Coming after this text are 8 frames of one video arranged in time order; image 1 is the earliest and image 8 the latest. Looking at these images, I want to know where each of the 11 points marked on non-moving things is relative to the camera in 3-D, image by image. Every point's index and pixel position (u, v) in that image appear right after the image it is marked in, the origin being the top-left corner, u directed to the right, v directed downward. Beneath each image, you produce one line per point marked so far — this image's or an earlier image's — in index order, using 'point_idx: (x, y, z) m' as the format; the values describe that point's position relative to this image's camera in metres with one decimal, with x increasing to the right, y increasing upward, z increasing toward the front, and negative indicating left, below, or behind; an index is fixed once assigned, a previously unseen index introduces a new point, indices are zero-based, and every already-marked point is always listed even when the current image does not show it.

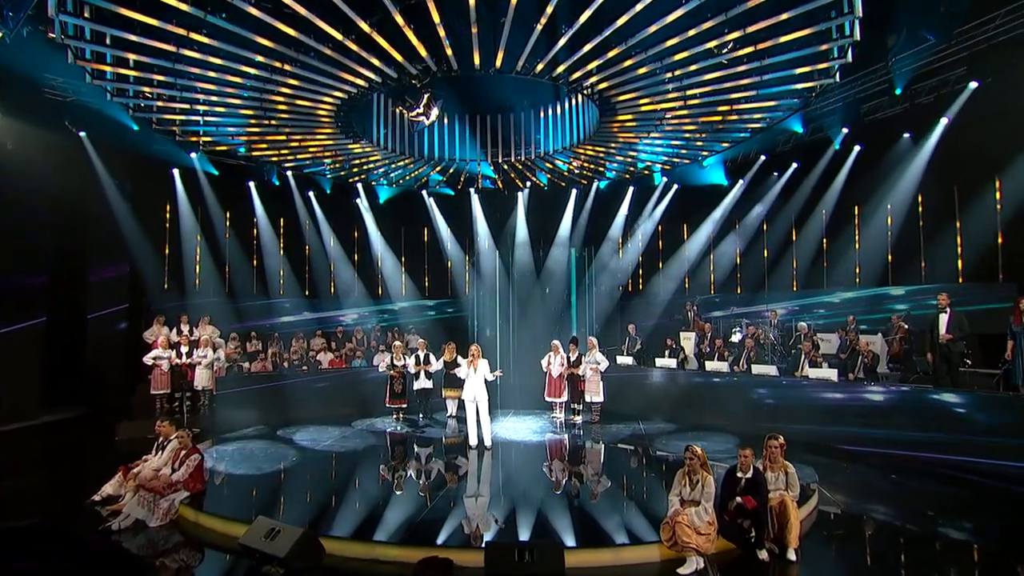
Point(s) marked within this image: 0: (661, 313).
0: (+2.2, -0.3, +12.7) m
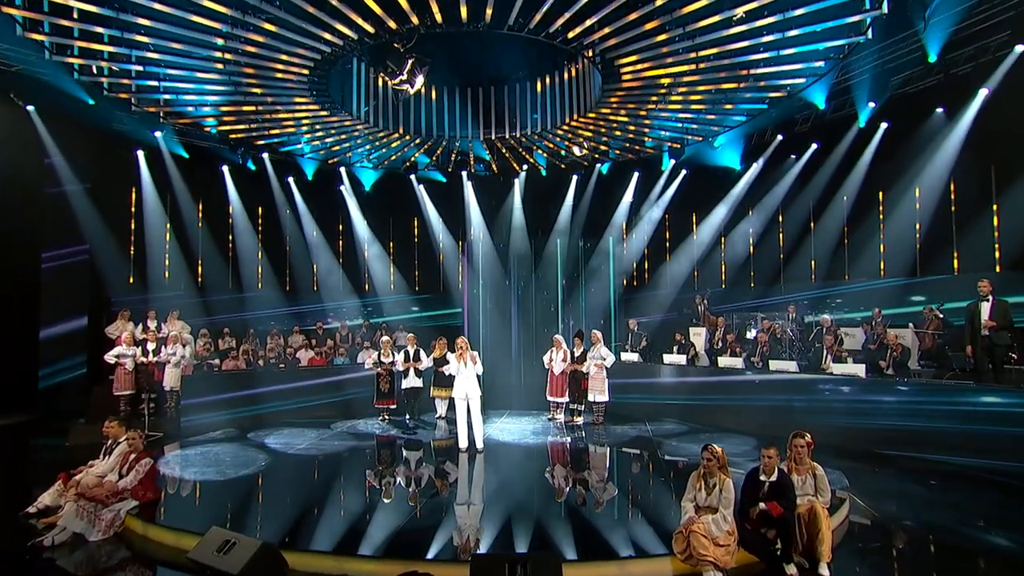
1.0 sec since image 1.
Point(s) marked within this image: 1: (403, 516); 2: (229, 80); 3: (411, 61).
0: (+2.1, -0.2, +11.8) m
1: (-0.8, -1.8, +6.5) m
2: (-2.6, +1.9, +7.6) m
3: (-0.9, +2.1, +7.7) m
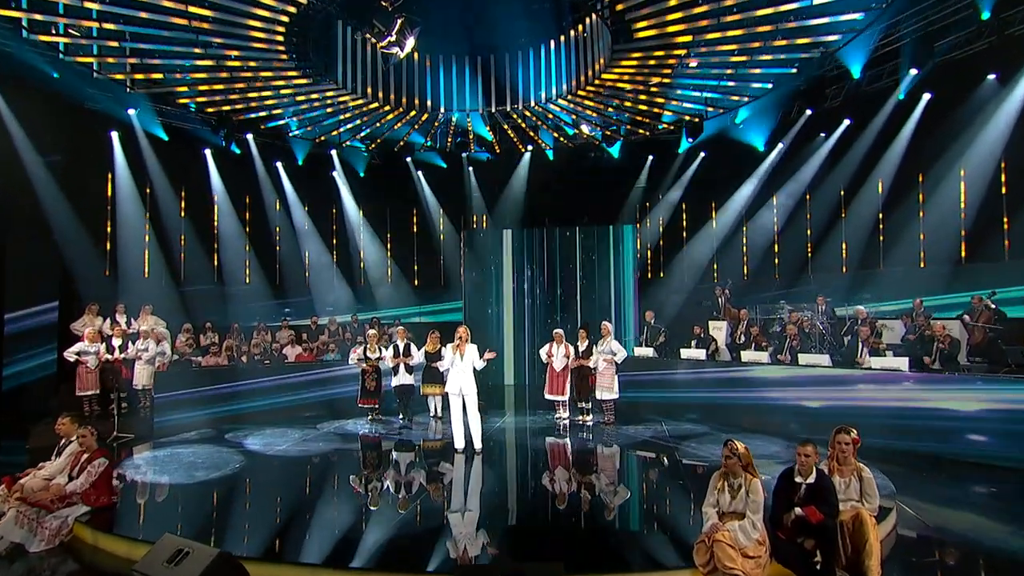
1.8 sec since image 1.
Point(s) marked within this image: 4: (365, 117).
0: (+2.2, -0.1, +11.0) m
1: (-0.8, -1.6, +5.7) m
2: (-2.6, +2.1, +6.9) m
3: (-0.9, +2.2, +7.0) m
4: (-1.5, +1.7, +8.5) m
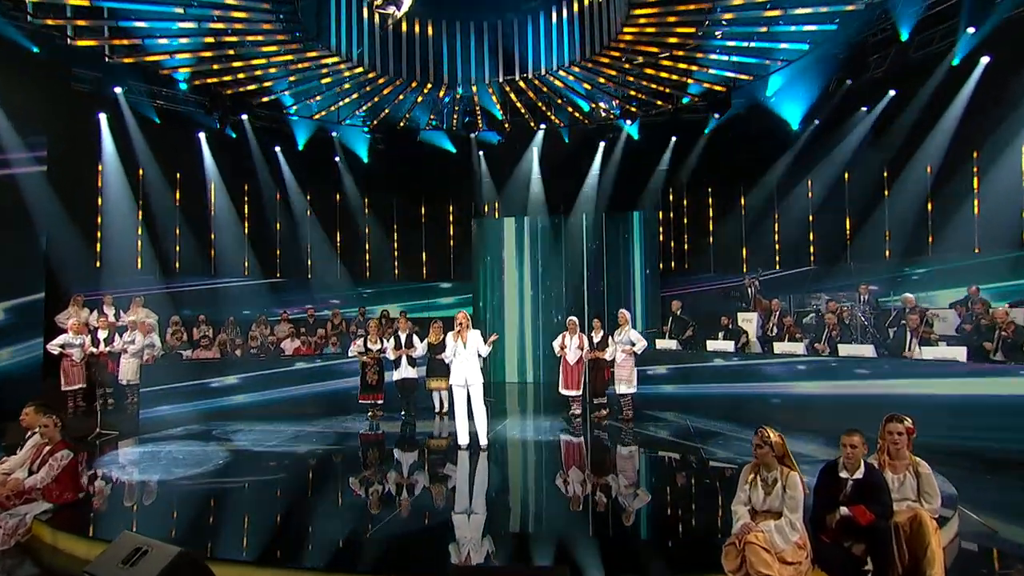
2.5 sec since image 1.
0: (+2.4, 0.0, +10.2) m
1: (-0.8, -1.4, +5.0) m
2: (-2.5, +2.2, +6.4) m
3: (-0.9, +2.4, +6.4) m
4: (-1.4, +1.9, +8.0) m
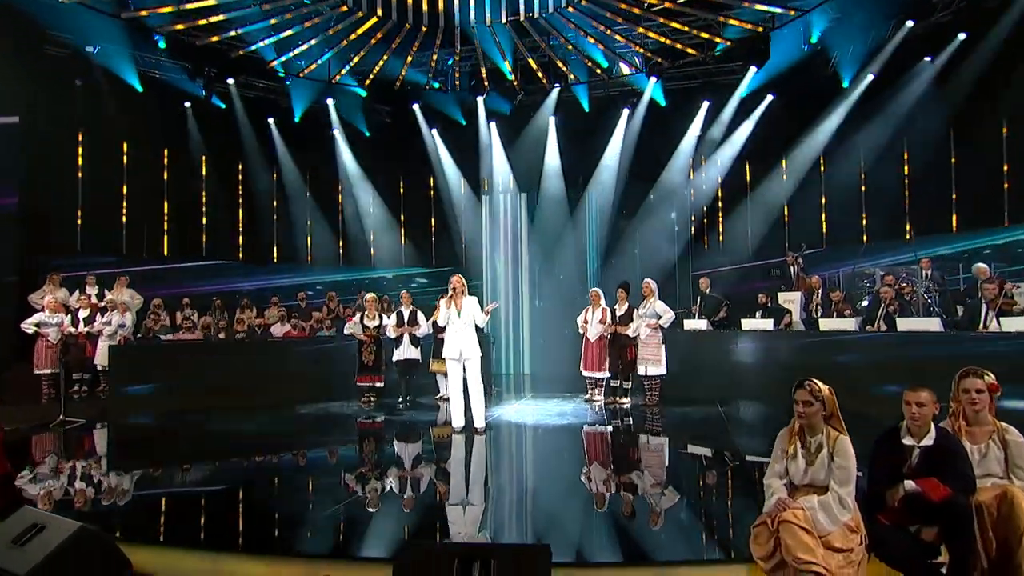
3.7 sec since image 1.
0: (+2.5, +0.1, +9.2) m
1: (-0.9, -1.1, +4.1) m
2: (-2.6, +2.5, +5.7) m
3: (-0.9, +2.7, +5.6) m
4: (-1.3, +2.1, +7.2) m
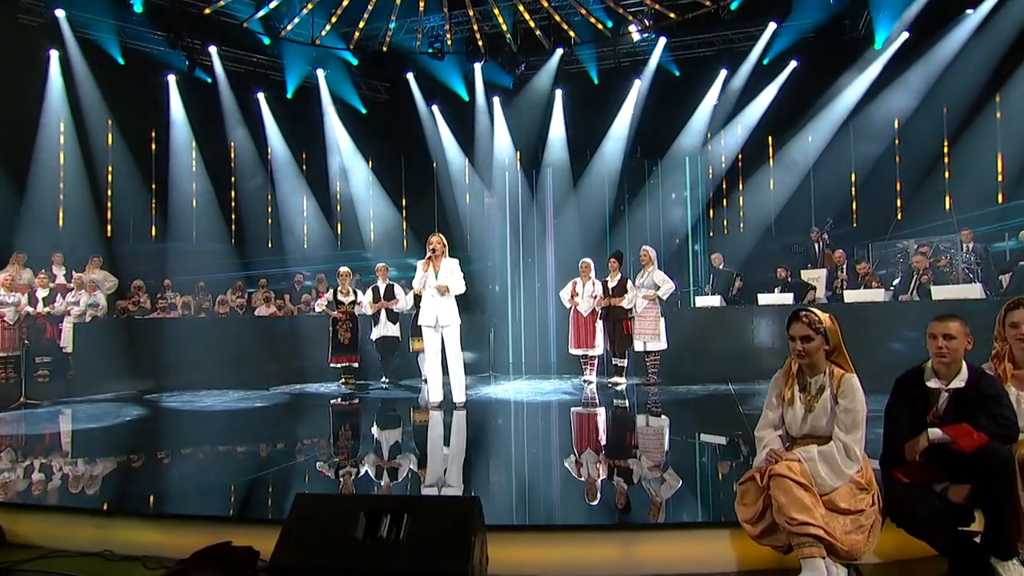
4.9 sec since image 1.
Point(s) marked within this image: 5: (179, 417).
0: (+2.6, +0.3, +8.5) m
1: (-1.1, -0.8, +3.6) m
2: (-2.7, +2.8, +5.3) m
3: (-1.0, +3.0, +5.1) m
4: (-1.4, +2.4, +6.7) m
5: (-2.3, -0.9, +5.9) m
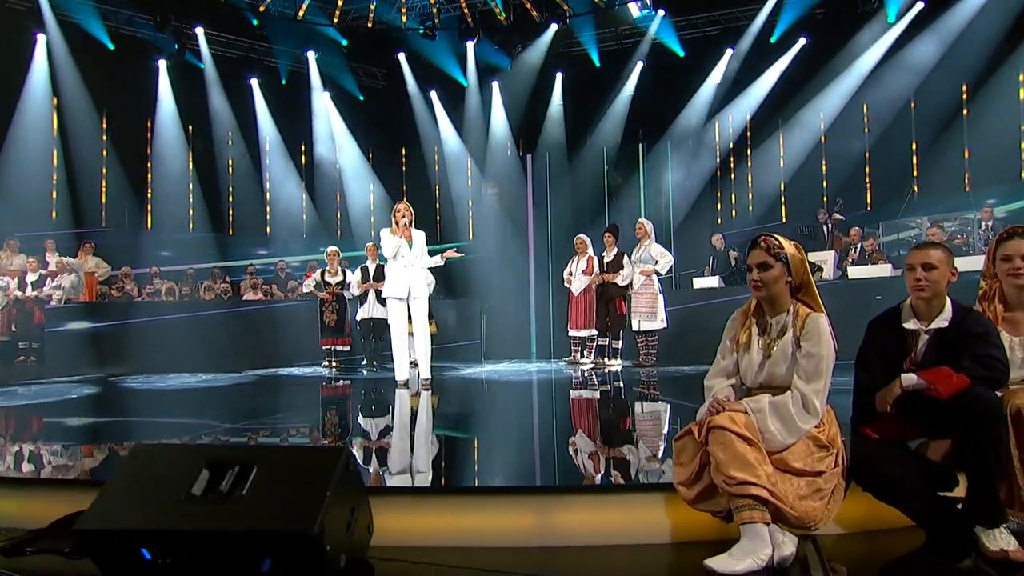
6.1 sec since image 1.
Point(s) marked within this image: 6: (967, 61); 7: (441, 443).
0: (+2.5, +0.4, +8.0) m
1: (-1.4, -0.5, +3.2) m
2: (-2.9, +3.0, +5.1) m
3: (-1.2, +3.1, +4.9) m
4: (-1.5, +2.5, +6.5) m
5: (-2.5, -0.7, +5.6) m
6: (+3.7, +1.8, +6.6) m
7: (-0.6, -0.7, +4.2) m
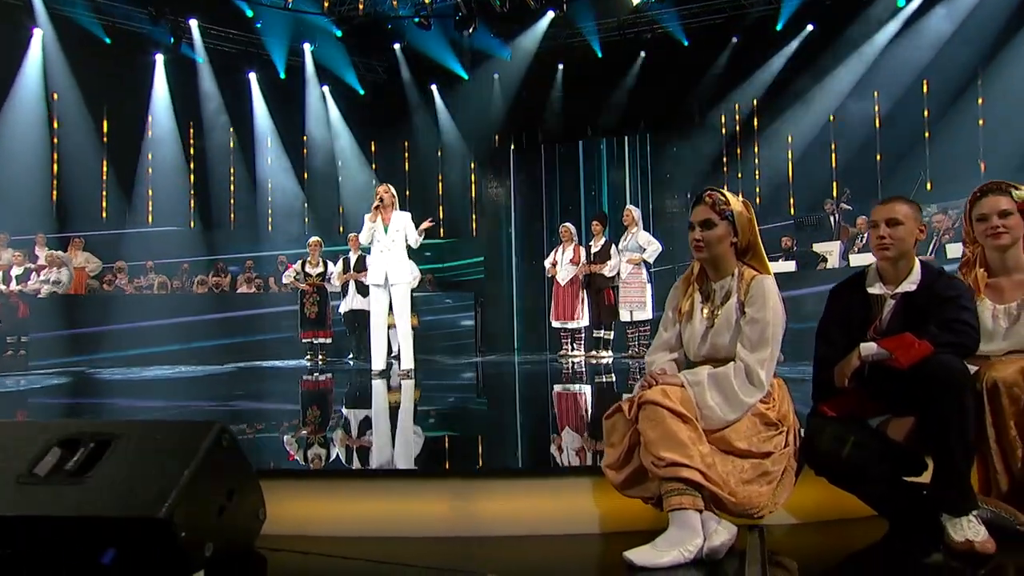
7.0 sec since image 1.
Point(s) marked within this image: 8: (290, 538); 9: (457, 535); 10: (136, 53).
0: (+2.5, +0.5, +7.7) m
1: (-1.6, -0.5, +3.0) m
2: (-3.0, +3.0, +5.0) m
3: (-1.4, +3.2, +4.7) m
4: (-1.6, +2.6, +6.3) m
5: (-2.6, -0.7, +5.5) m
6: (+3.6, +1.9, +6.3) m
7: (-0.7, -0.6, +3.9) m
8: (-0.6, -0.6, +2.1) m
9: (-0.1, -0.6, +2.2) m
10: (-3.6, +2.3, +8.1) m
